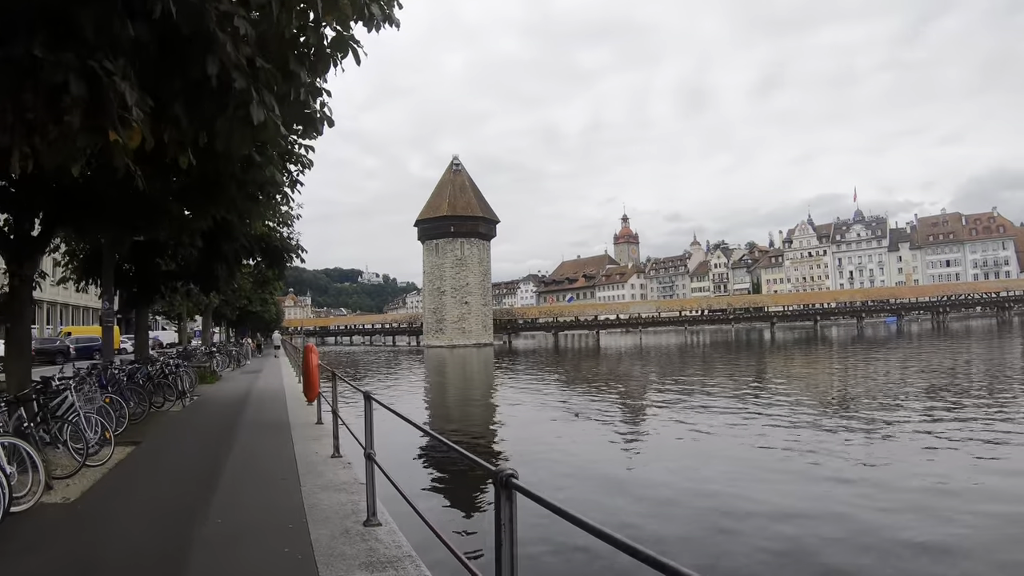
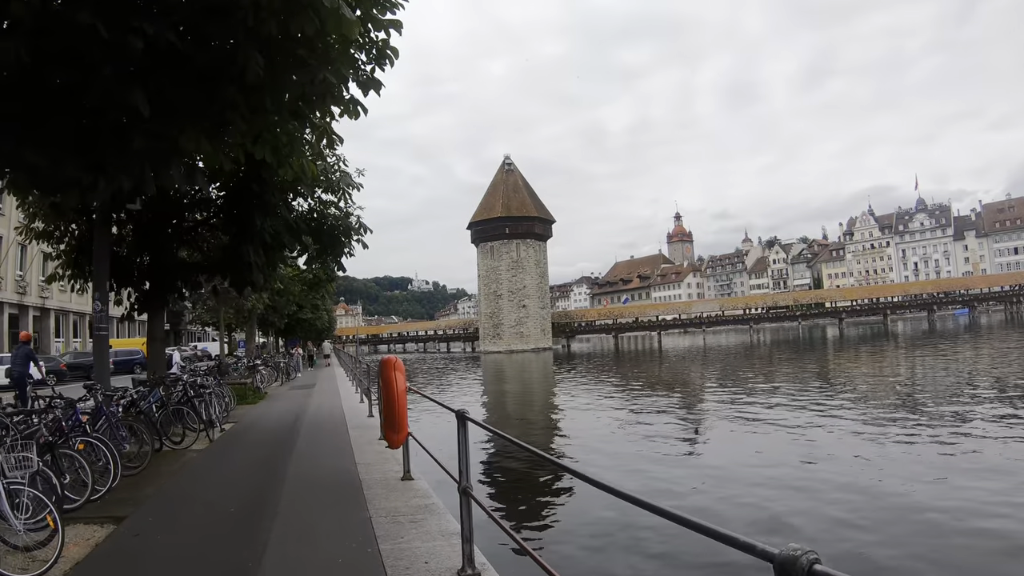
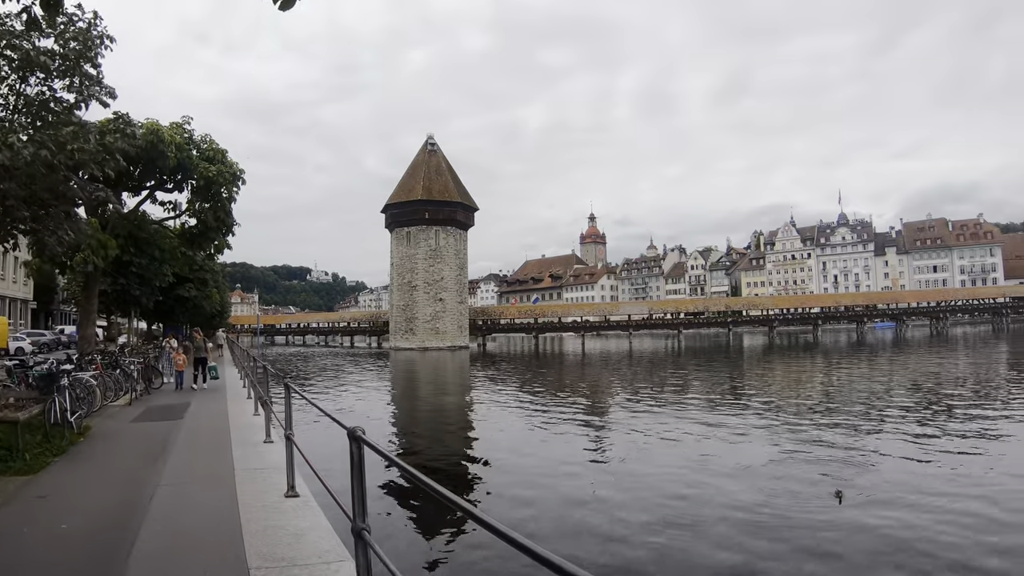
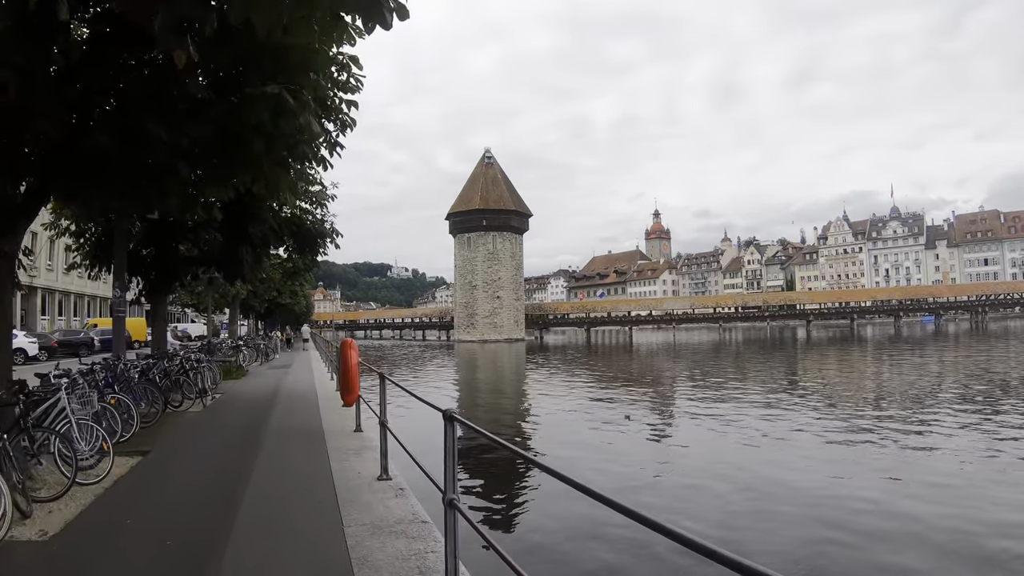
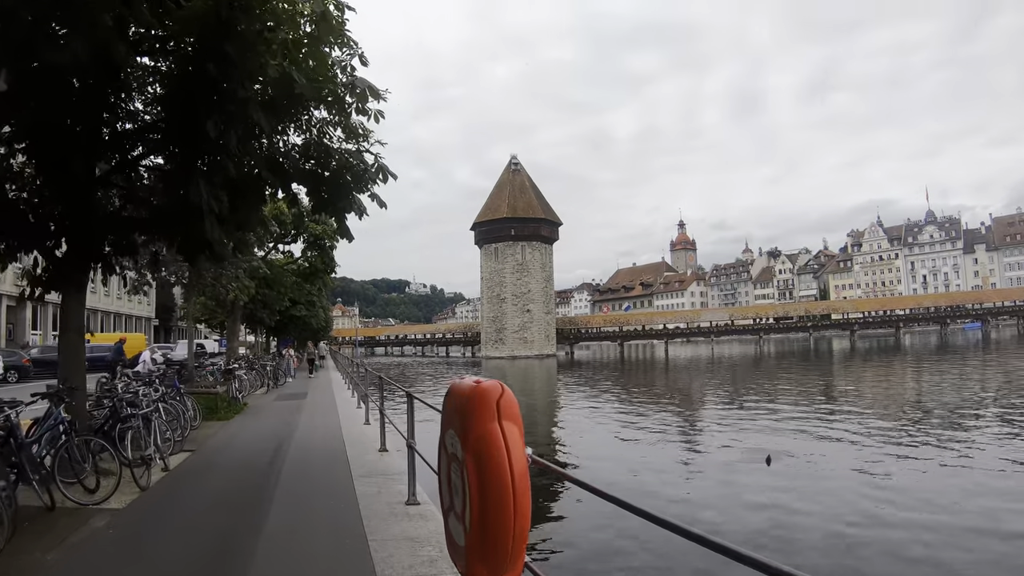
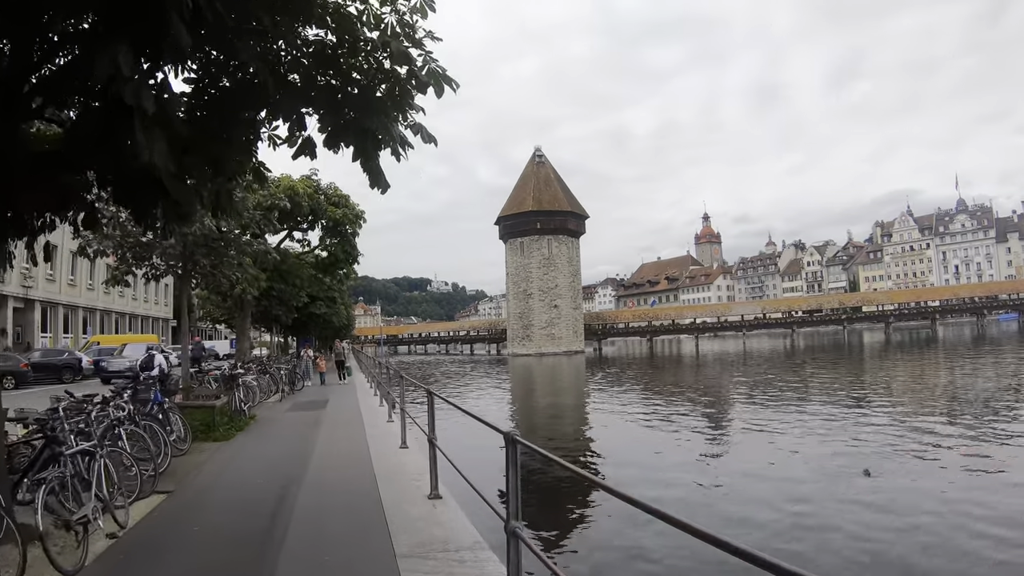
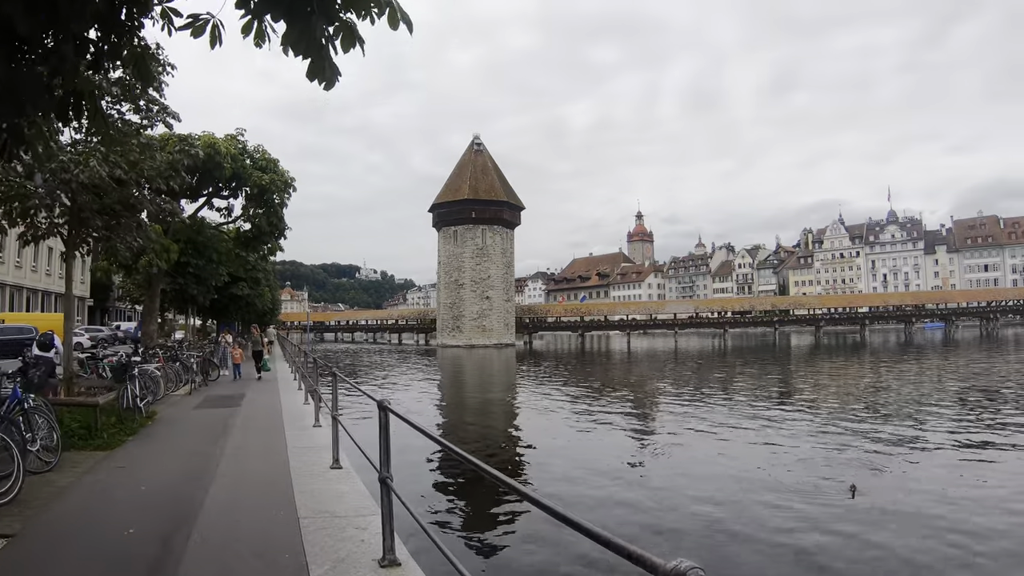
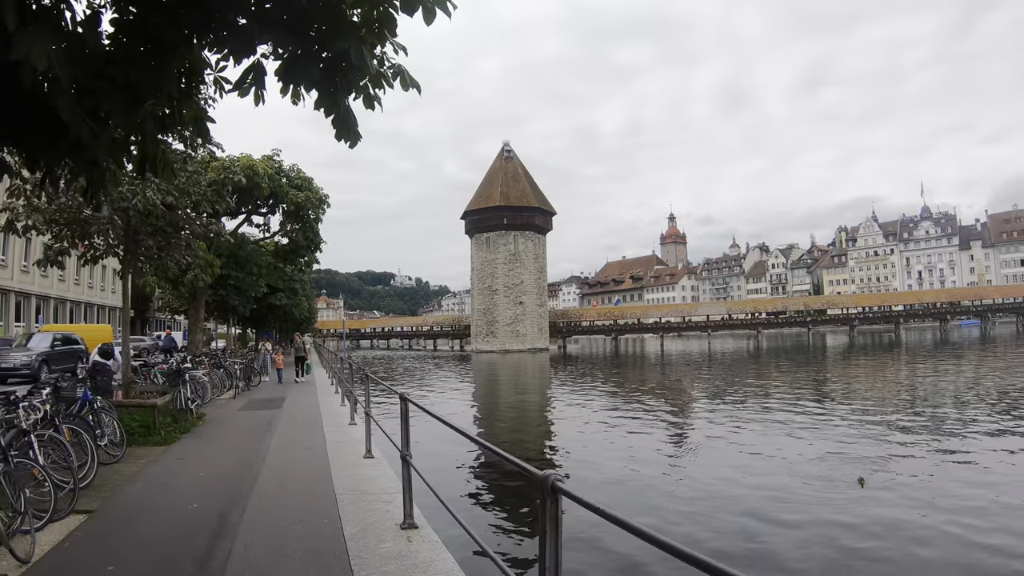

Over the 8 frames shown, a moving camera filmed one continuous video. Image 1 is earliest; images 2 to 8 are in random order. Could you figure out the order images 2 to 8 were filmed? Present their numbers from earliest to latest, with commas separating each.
4, 2, 5, 6, 8, 7, 3
